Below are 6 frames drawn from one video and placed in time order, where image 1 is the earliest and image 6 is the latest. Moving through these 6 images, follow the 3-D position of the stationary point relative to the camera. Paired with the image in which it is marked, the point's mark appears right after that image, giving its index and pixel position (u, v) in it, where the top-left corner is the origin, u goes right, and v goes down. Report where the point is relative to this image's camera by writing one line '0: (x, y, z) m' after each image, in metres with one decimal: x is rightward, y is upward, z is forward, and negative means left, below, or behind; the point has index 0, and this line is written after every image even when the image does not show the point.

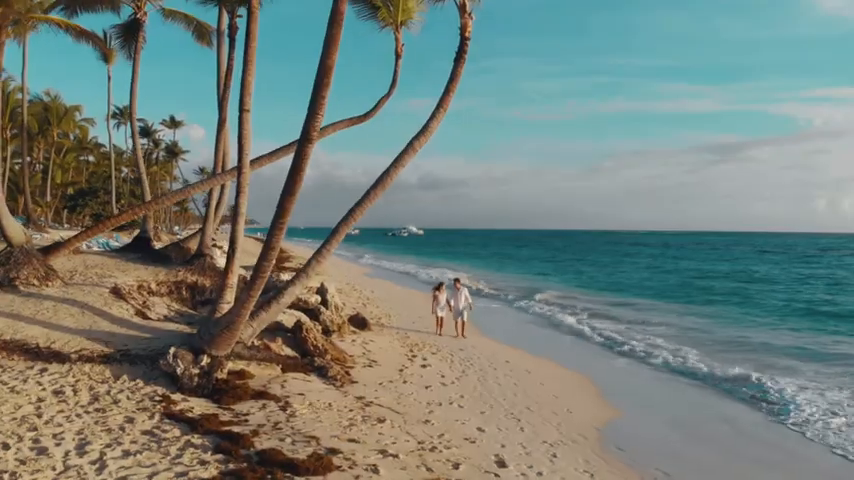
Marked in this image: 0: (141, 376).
0: (-3.4, -1.6, +6.9) m
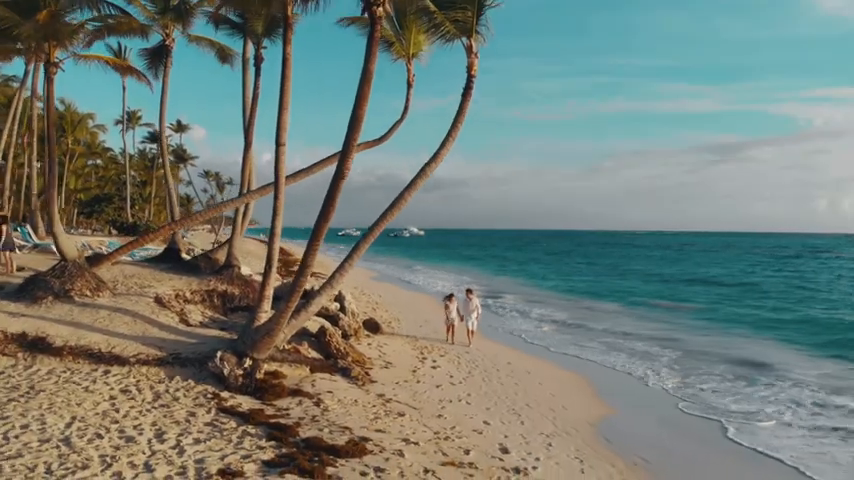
0: (-3.2, -1.9, +8.0) m
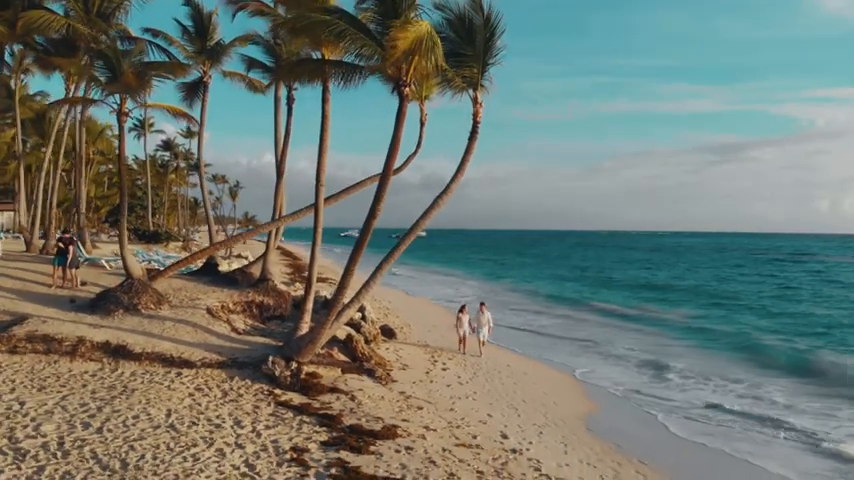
0: (-3.0, -2.3, +9.7) m
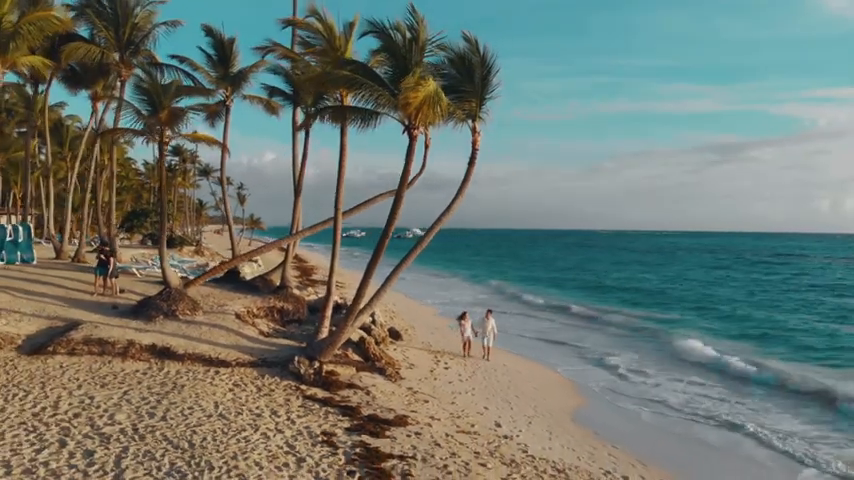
0: (-2.9, -2.6, +11.2) m
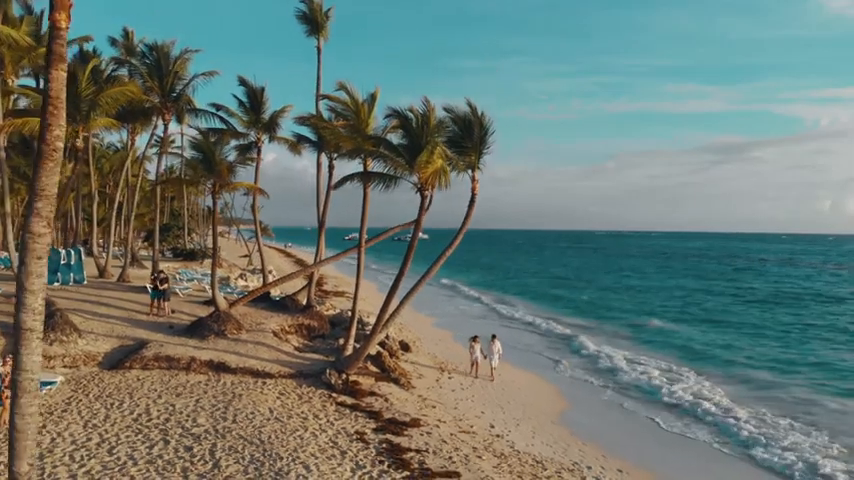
0: (-2.7, -3.5, +13.8) m
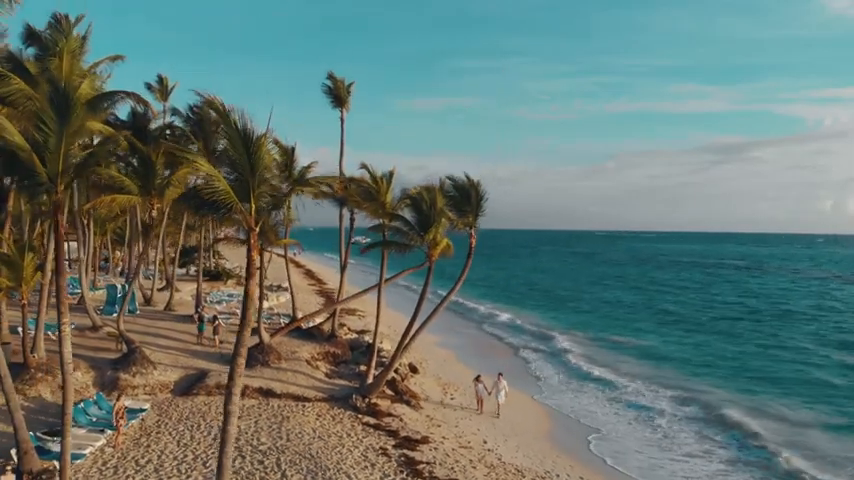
0: (-2.5, -5.0, +17.2) m
